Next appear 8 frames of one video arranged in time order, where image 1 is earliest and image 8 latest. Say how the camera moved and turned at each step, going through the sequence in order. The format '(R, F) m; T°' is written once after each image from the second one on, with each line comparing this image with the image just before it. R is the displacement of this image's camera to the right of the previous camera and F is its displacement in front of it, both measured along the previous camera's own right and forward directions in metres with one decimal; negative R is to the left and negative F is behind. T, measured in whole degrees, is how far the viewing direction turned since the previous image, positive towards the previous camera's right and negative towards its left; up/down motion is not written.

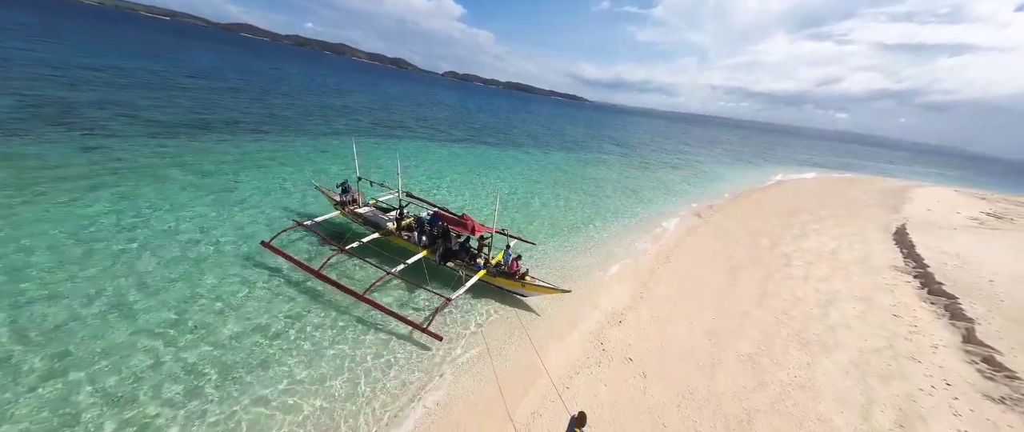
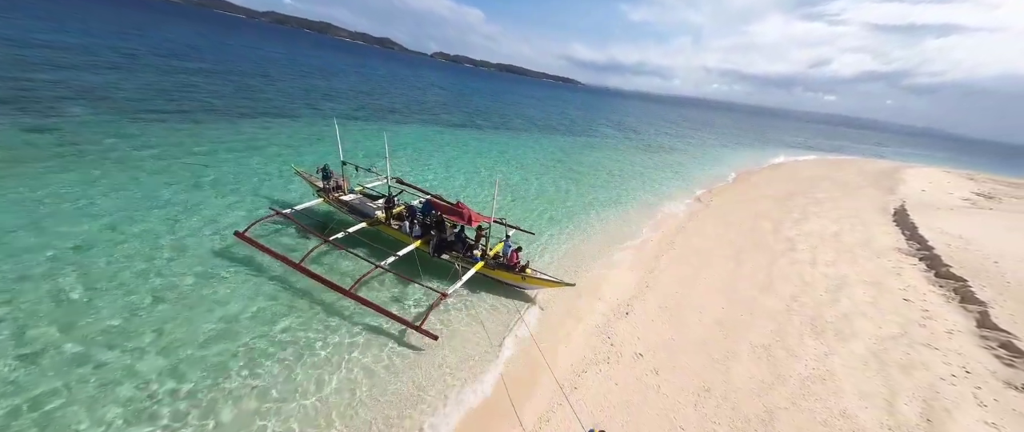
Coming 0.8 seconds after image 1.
(-0.3, +1.1) m; +2°
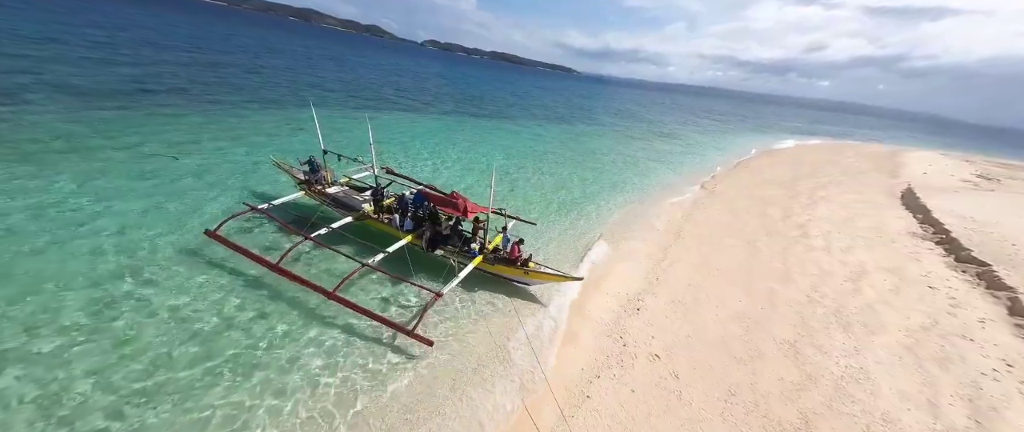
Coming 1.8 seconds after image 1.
(-0.2, +1.2) m; +1°
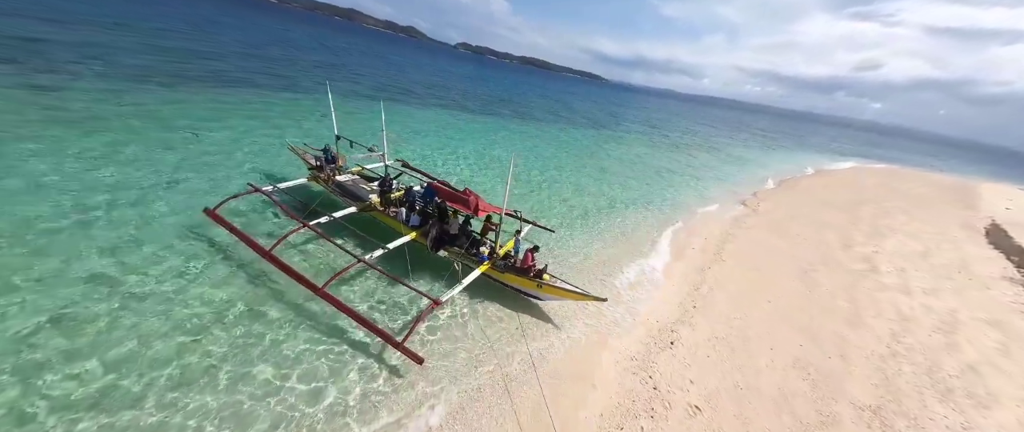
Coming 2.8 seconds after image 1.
(0.0, +1.7) m; -3°
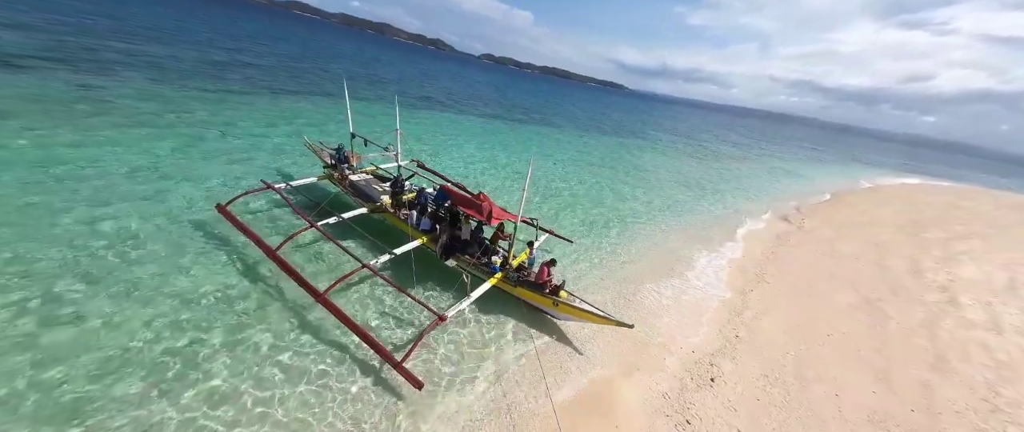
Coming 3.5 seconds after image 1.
(0.0, +1.1) m; -3°
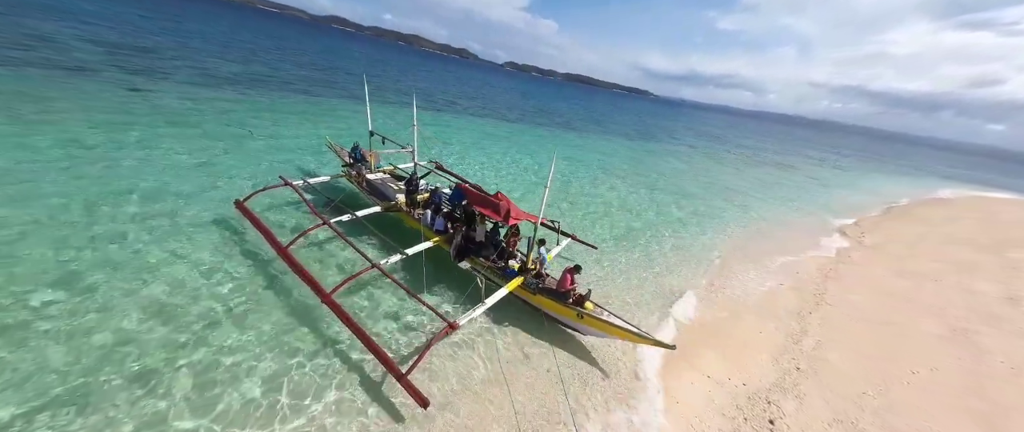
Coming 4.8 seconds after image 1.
(0.0, +1.0) m; -4°
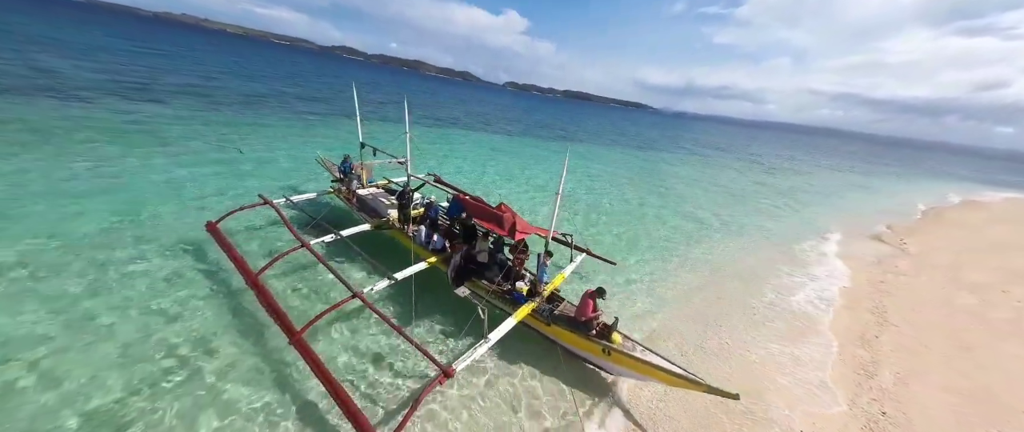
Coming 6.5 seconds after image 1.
(-0.1, +1.5) m; 0°
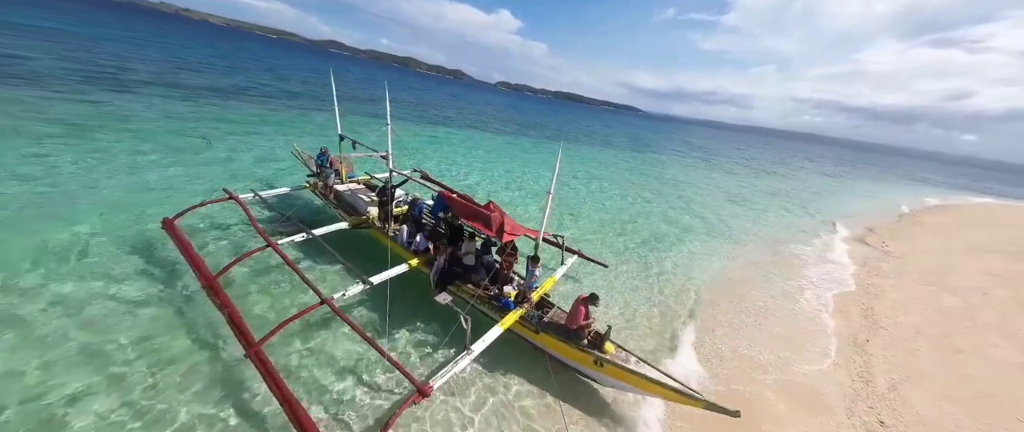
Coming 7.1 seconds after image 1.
(0.0, +0.6) m; +2°
